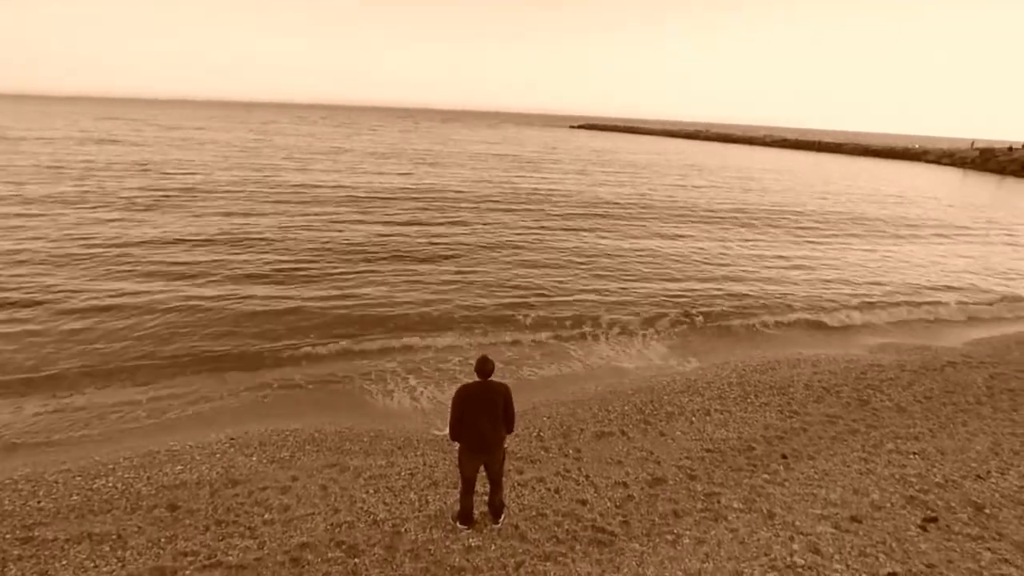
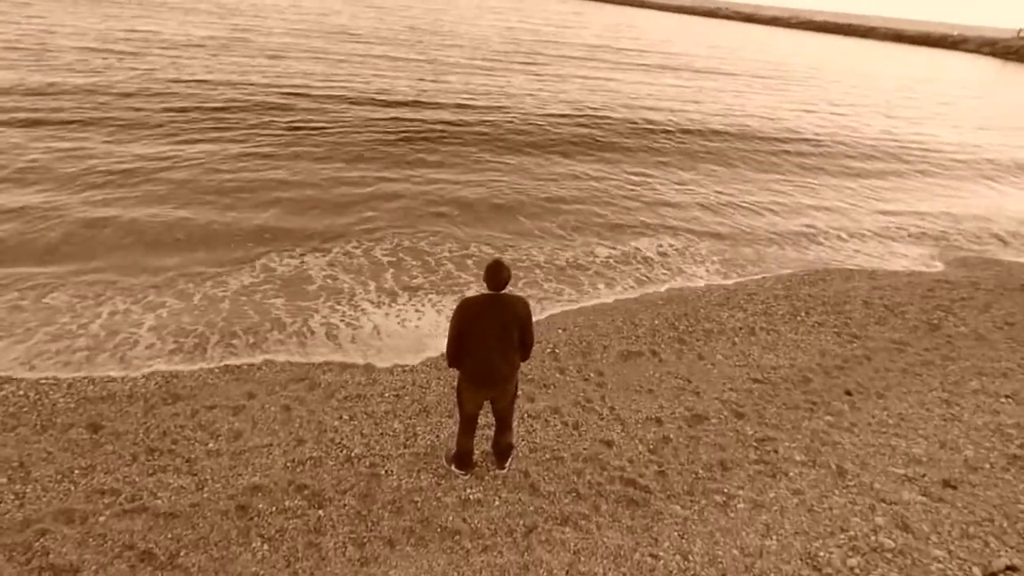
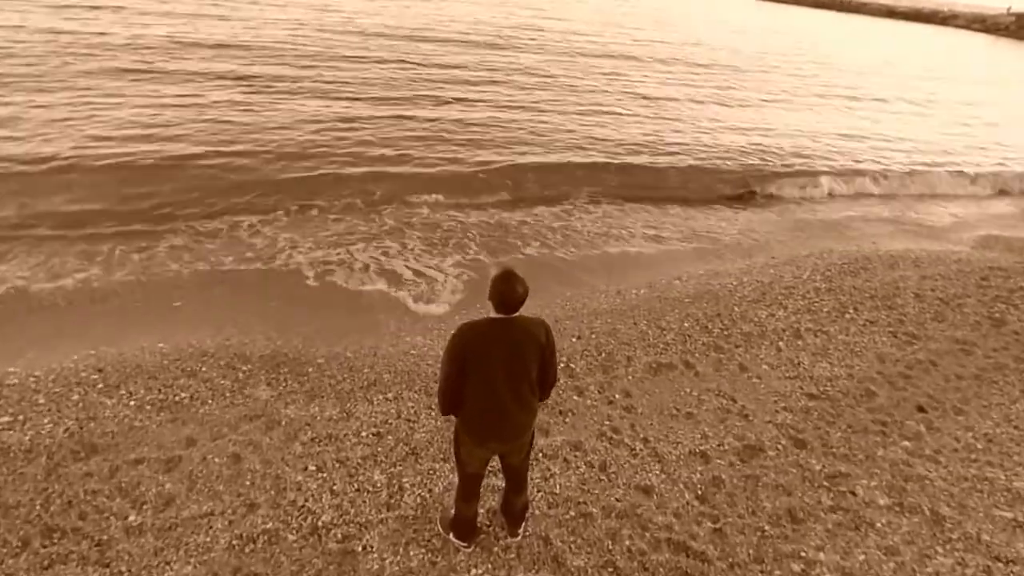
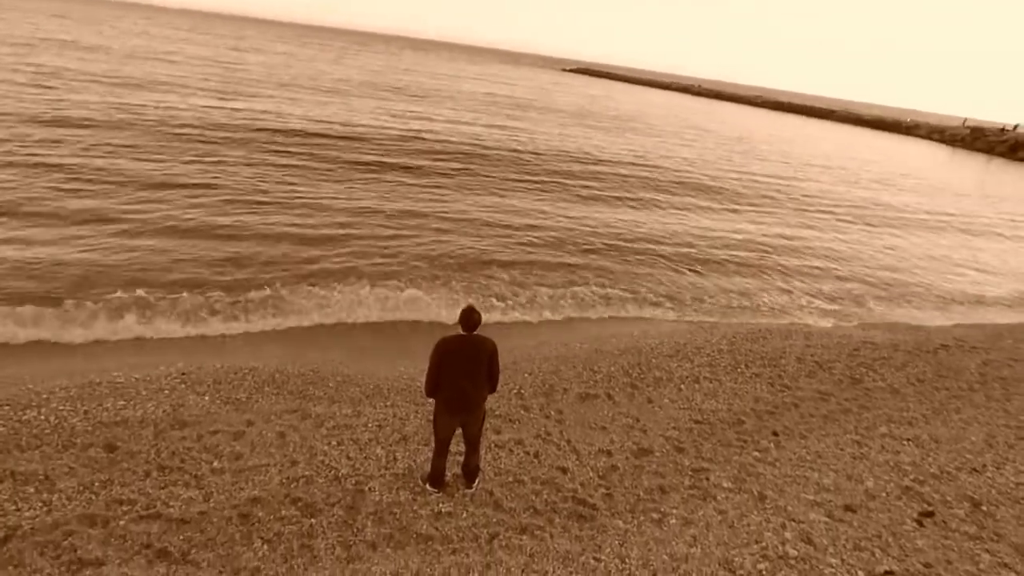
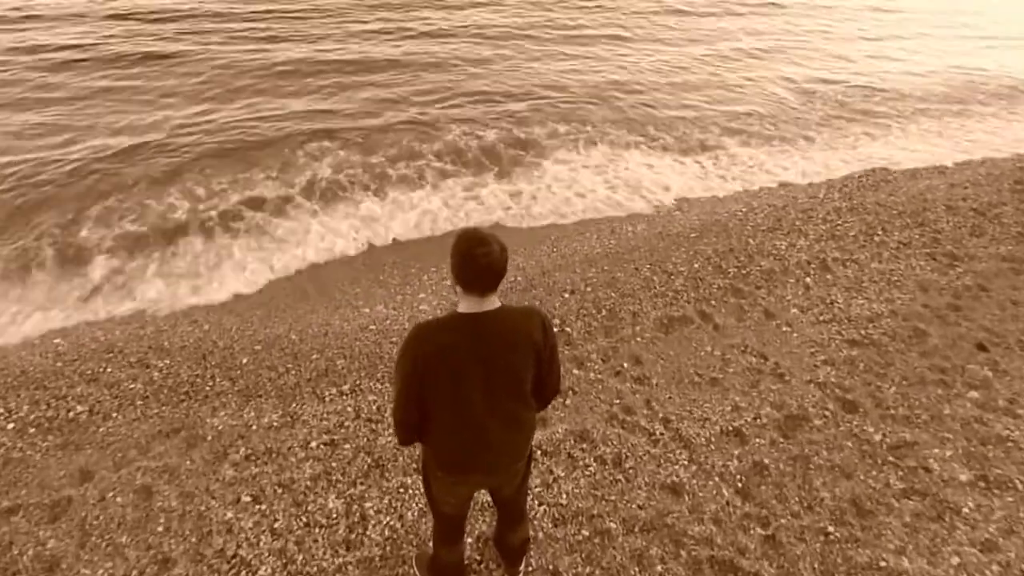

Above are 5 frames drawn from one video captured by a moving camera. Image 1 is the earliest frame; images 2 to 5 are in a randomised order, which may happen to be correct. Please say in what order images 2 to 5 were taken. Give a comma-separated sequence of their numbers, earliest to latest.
4, 2, 3, 5
